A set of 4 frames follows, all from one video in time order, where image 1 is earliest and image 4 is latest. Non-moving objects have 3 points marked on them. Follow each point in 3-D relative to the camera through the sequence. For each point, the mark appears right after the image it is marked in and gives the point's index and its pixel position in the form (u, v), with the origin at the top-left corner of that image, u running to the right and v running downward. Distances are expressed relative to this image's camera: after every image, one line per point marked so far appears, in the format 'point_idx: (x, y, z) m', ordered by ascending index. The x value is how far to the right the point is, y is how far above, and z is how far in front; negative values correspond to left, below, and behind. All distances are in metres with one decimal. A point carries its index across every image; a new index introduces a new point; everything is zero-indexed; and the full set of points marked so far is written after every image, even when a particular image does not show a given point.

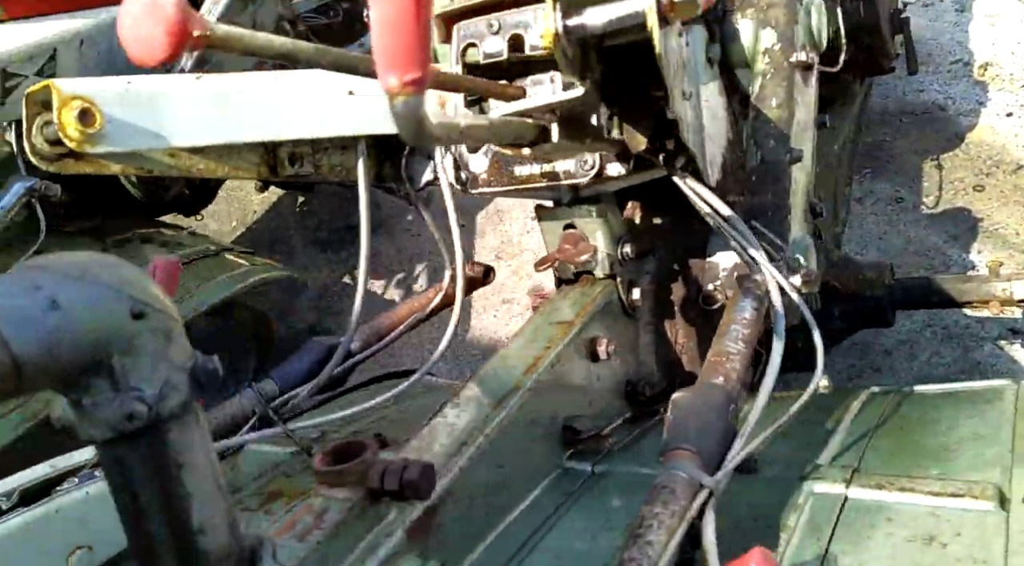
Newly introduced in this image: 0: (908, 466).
0: (+0.5, -0.2, +1.7) m
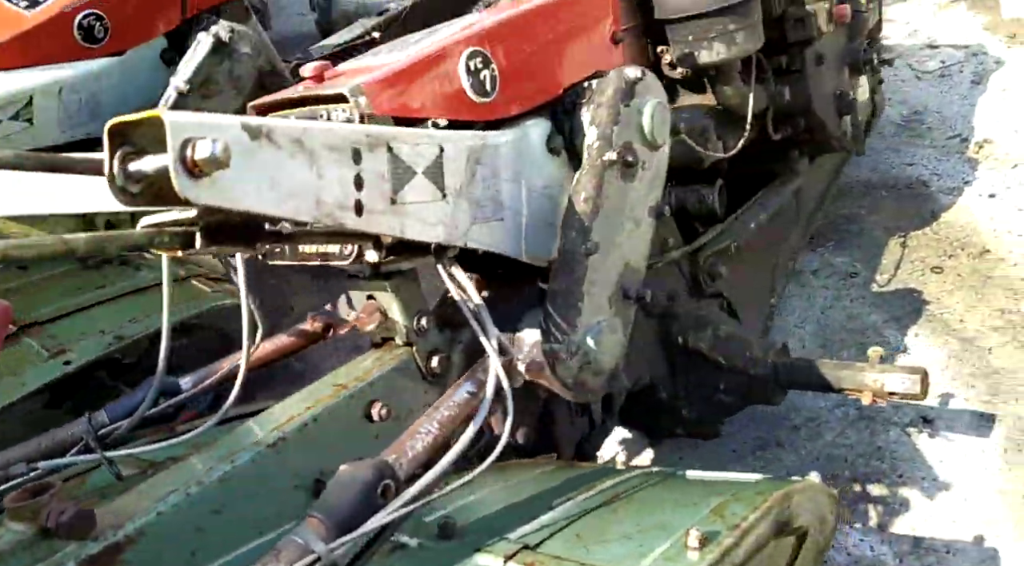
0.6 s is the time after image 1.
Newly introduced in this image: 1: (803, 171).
0: (+0.1, -0.4, +1.9) m
1: (+0.8, +0.3, +3.7) m
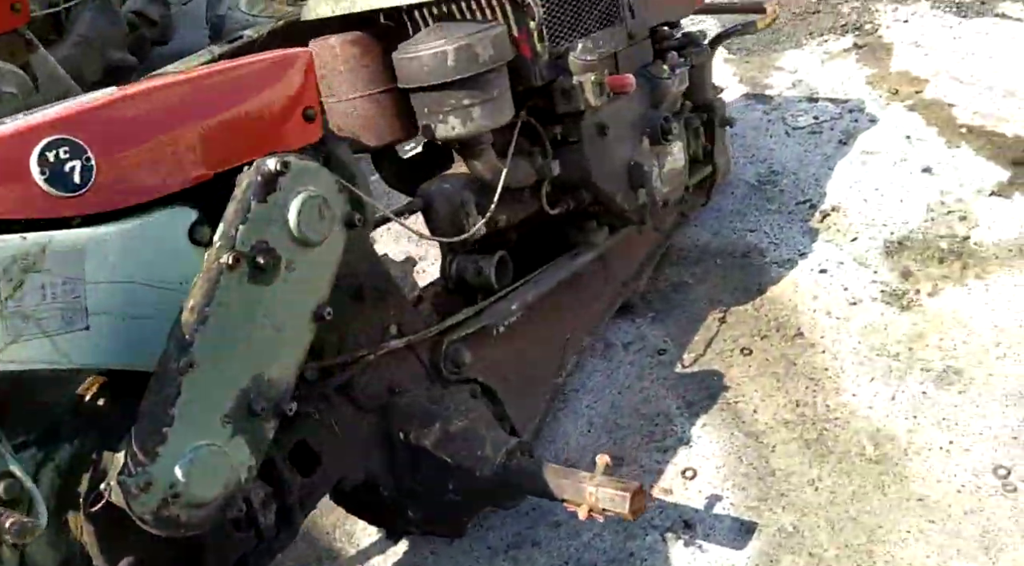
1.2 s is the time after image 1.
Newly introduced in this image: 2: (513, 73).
0: (-0.6, -0.6, +1.7) m
1: (+0.2, +0.1, +3.4) m
2: (0.0, +0.5, +3.0) m
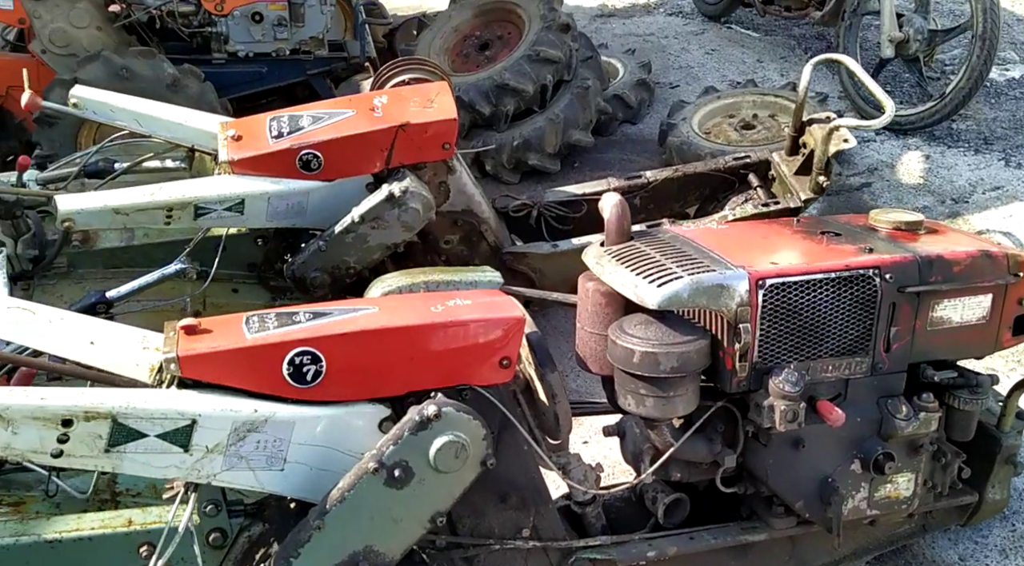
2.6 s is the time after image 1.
0: (-1.0, -0.9, +2.1) m
1: (+0.7, -0.6, +3.3) m
2: (+0.5, -0.2, +3.0) m
